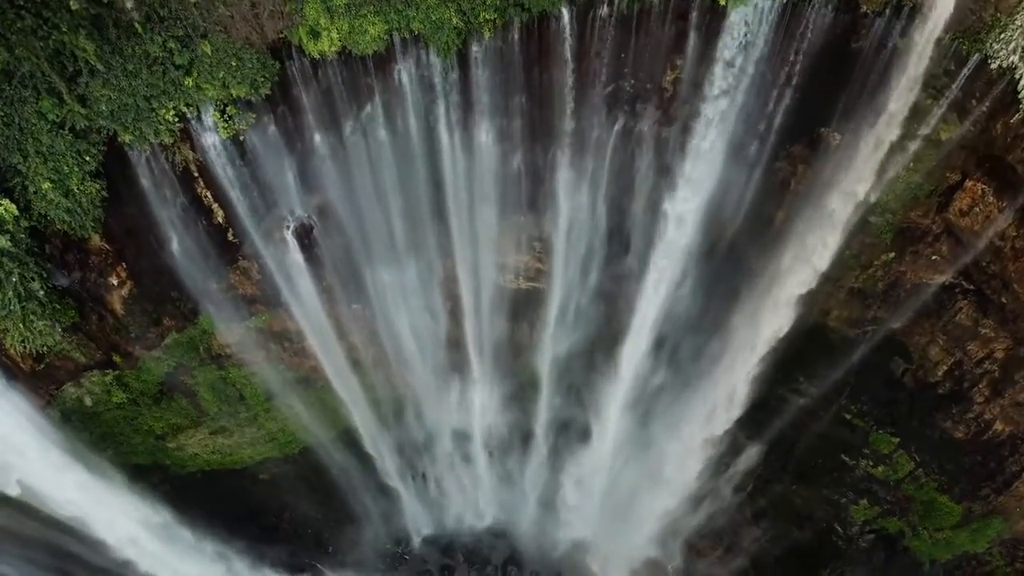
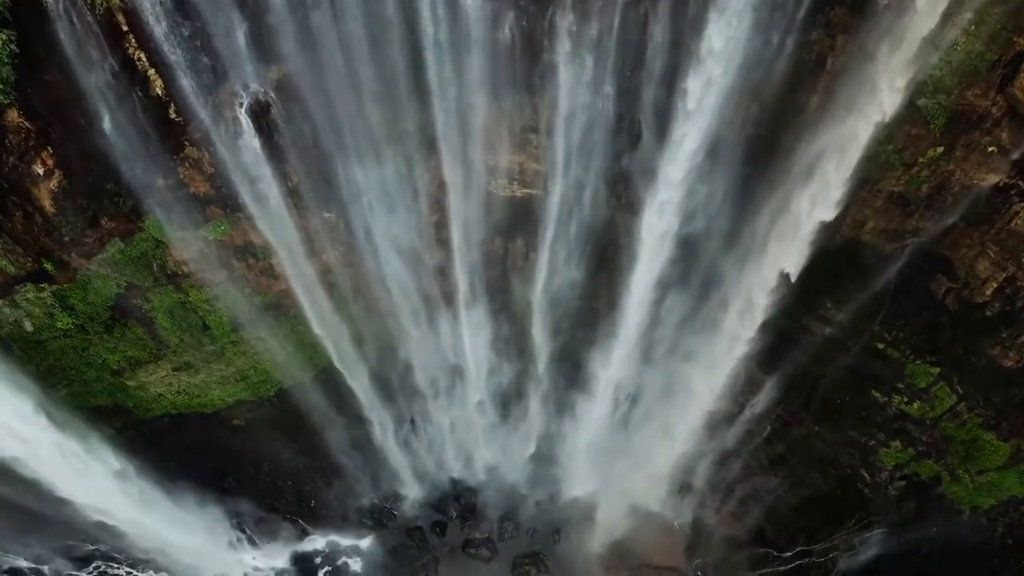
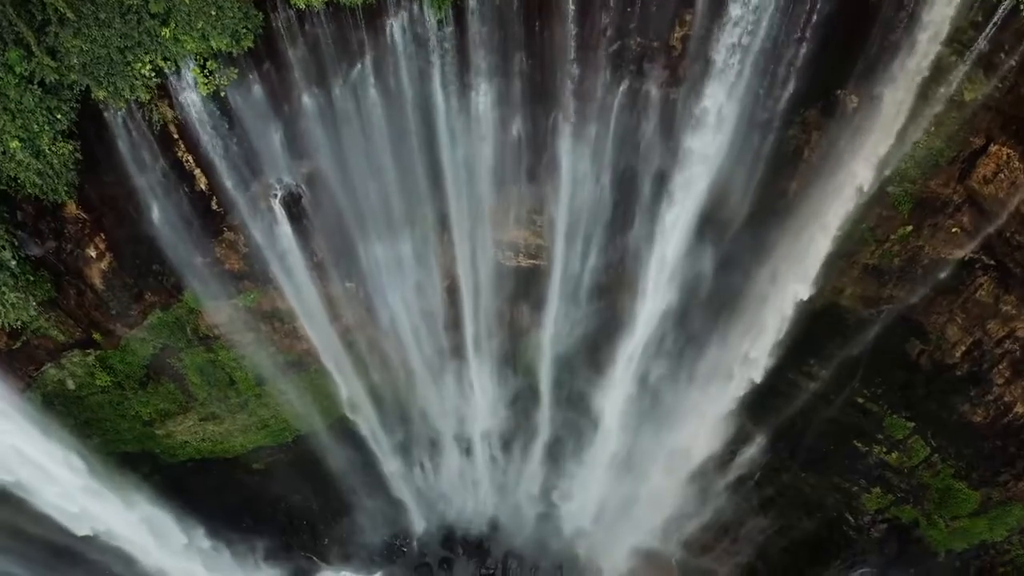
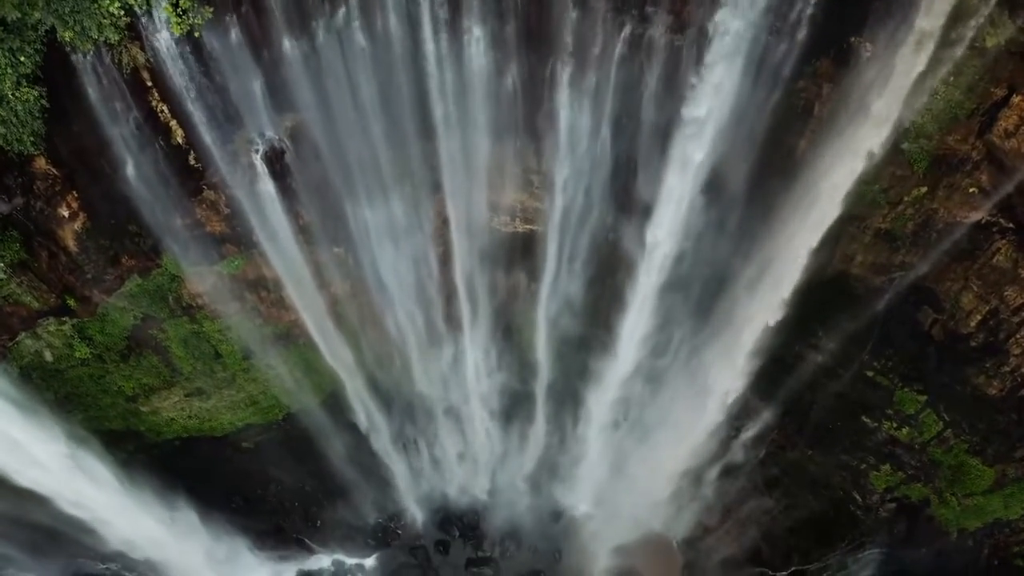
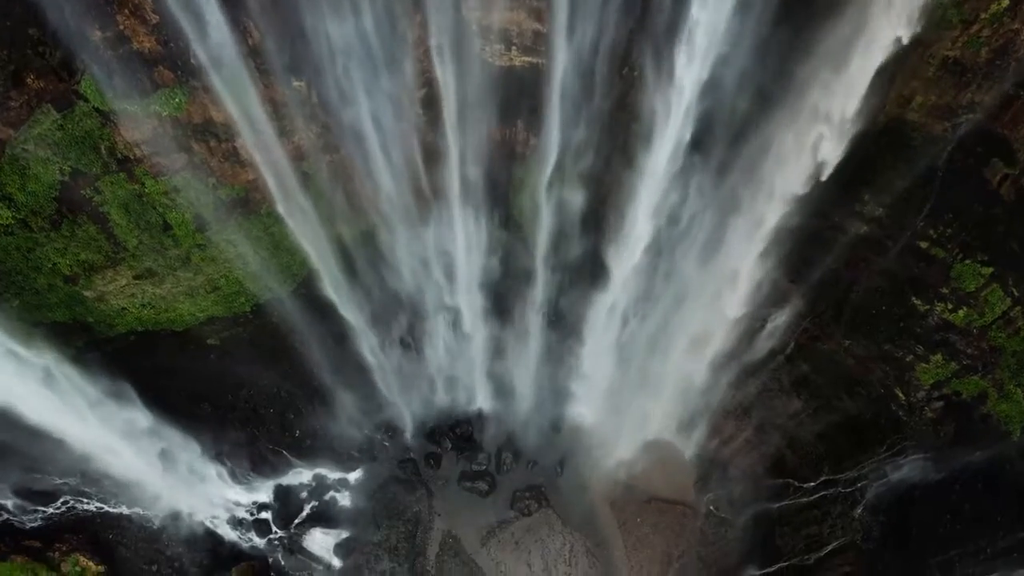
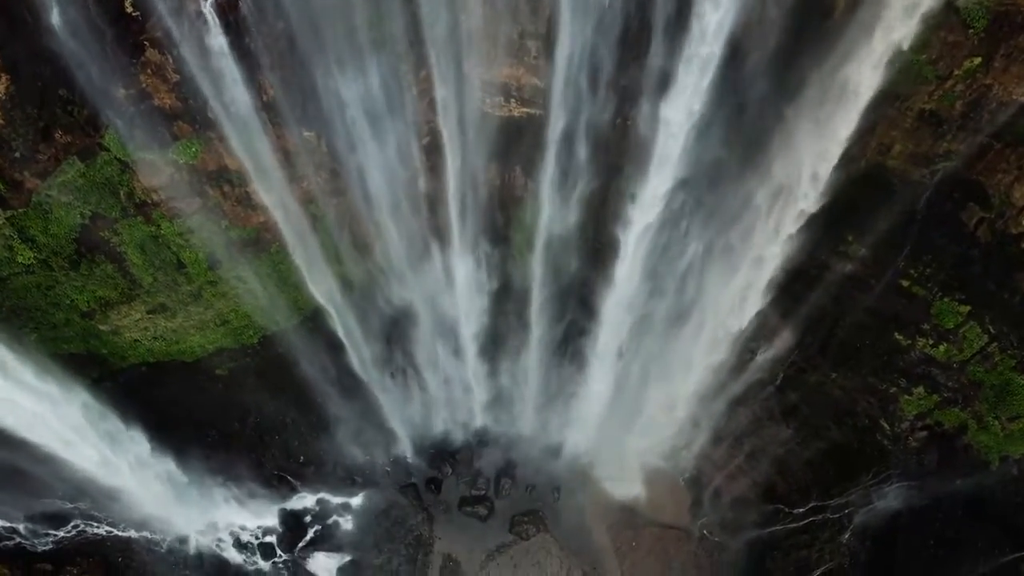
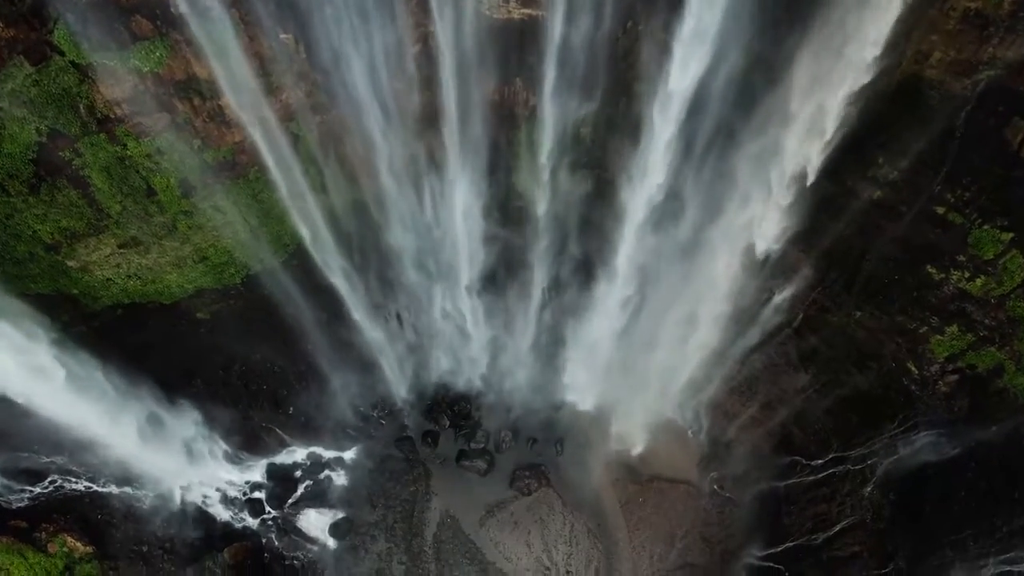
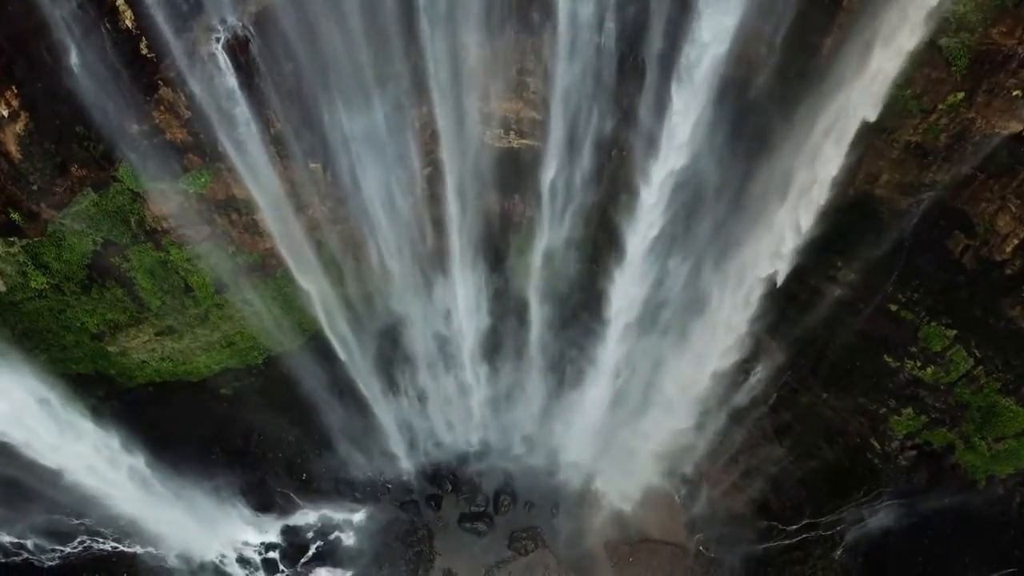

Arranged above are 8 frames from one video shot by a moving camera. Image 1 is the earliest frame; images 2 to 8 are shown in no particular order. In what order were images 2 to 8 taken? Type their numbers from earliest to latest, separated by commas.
3, 4, 2, 8, 6, 5, 7
